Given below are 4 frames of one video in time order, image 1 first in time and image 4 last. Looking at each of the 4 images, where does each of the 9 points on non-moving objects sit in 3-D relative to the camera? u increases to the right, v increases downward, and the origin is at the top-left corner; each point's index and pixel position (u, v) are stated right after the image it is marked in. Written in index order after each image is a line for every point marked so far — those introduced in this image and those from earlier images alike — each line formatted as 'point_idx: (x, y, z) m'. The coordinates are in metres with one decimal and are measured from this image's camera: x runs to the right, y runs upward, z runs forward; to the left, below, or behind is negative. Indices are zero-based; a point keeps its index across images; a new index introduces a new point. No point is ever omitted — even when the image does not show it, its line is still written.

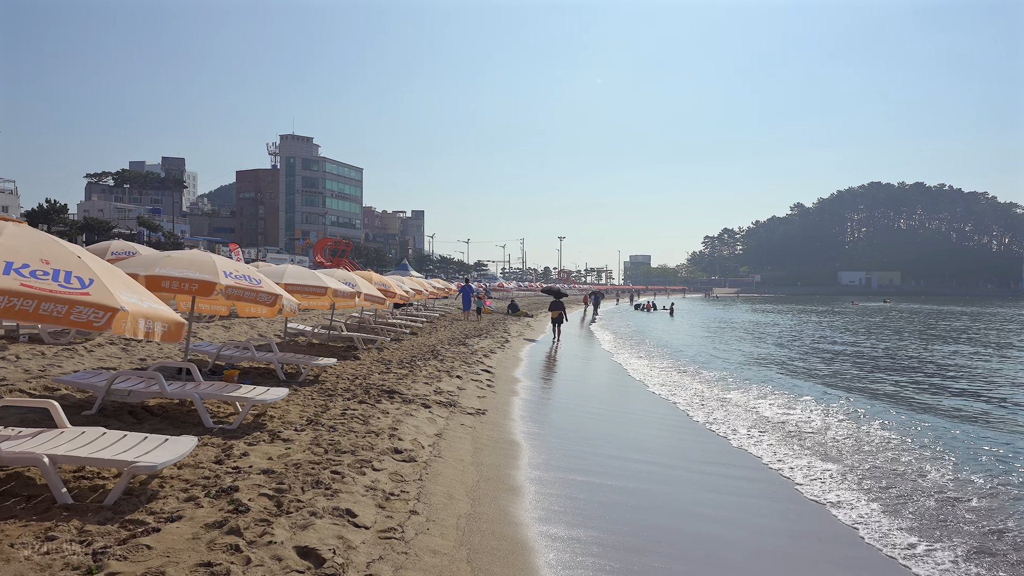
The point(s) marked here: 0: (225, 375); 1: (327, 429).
0: (-3.3, -1.0, +7.0) m
1: (-1.6, -1.3, +5.5) m
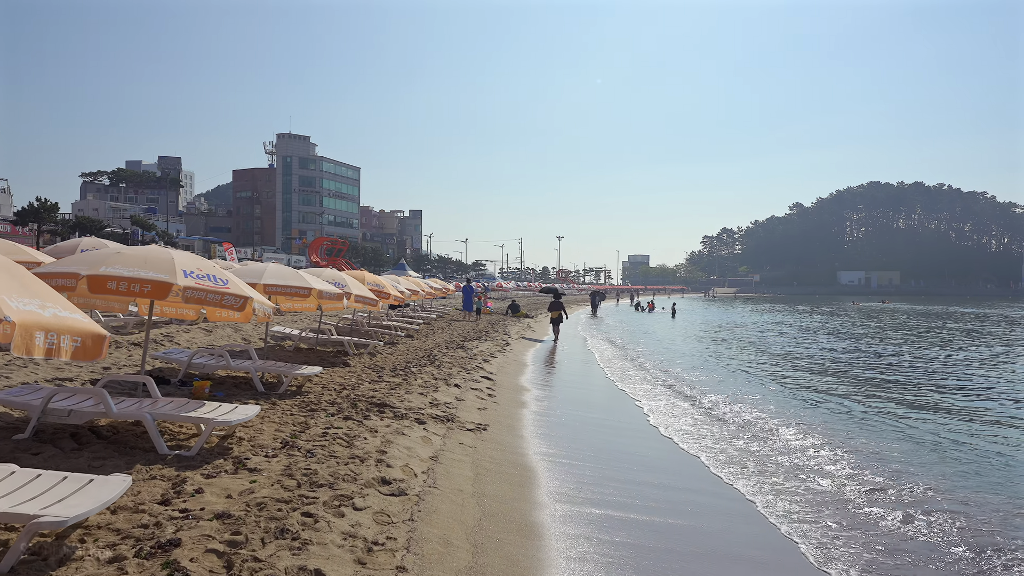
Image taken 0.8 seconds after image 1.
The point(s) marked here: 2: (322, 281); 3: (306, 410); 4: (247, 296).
0: (-3.2, -1.0, +6.2) m
1: (-1.6, -1.3, +4.7) m
2: (-2.5, +0.1, +7.9) m
3: (-2.1, -1.2, +6.1) m
4: (-2.2, -0.1, +4.9) m
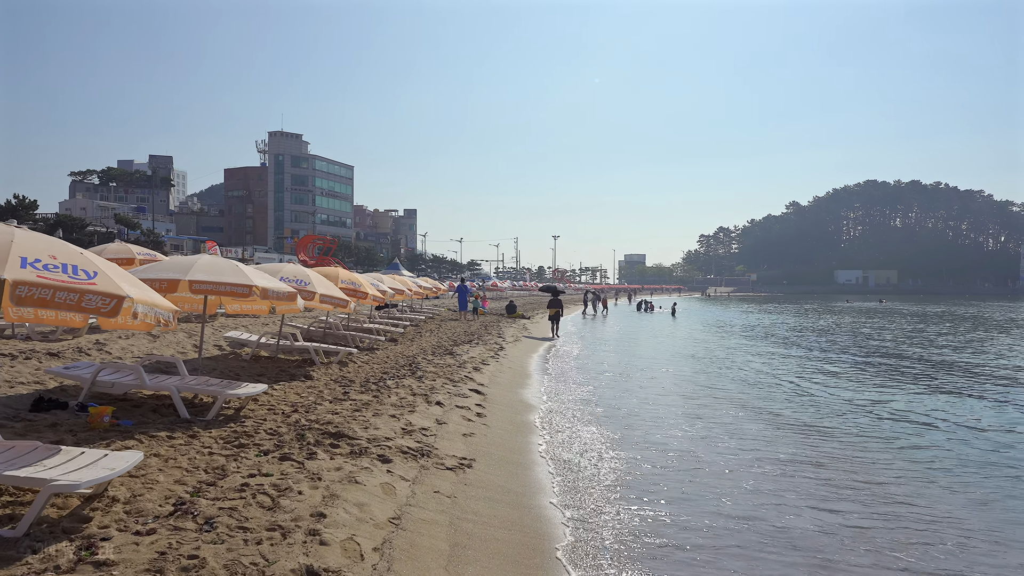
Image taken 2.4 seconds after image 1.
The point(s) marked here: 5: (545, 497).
0: (-3.3, -1.0, +4.8) m
1: (-1.6, -1.2, +3.2) m
2: (-2.5, +0.1, +6.5) m
3: (-2.1, -1.2, +4.6) m
4: (-2.2, 0.0, +3.5) m
5: (+0.3, -1.7, +4.9) m
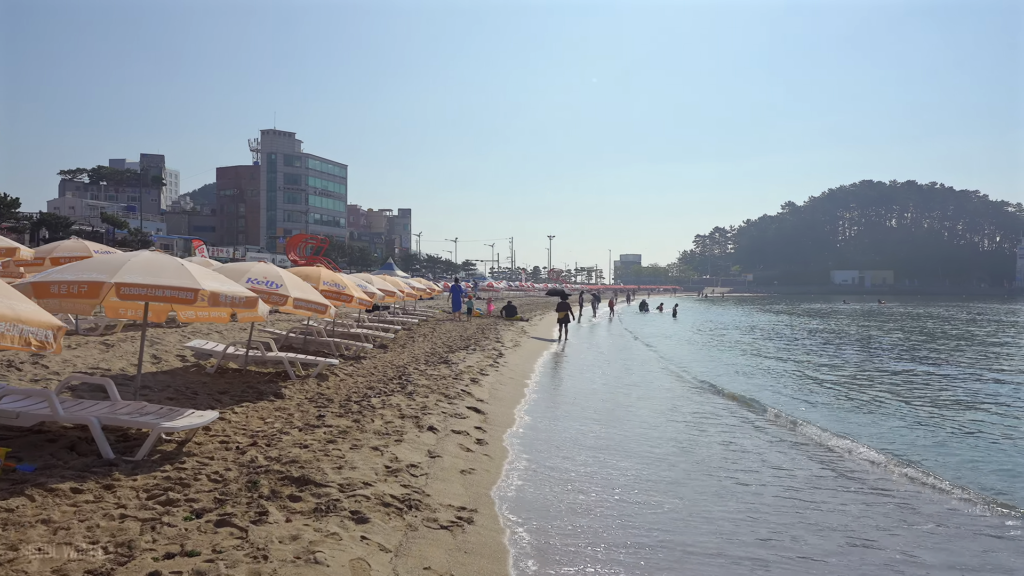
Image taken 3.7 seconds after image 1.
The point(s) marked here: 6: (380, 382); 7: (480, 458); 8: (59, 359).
0: (-3.2, -1.0, +3.6) m
1: (-1.5, -1.3, +2.1) m
2: (-2.5, +0.1, +5.3) m
3: (-2.0, -1.2, +3.5) m
4: (-2.1, -0.1, +2.3) m
5: (+0.4, -1.7, +3.8) m
6: (-1.7, -1.3, +8.2) m
7: (-0.3, -1.5, +5.6) m
8: (-5.3, -0.8, +7.2) m
